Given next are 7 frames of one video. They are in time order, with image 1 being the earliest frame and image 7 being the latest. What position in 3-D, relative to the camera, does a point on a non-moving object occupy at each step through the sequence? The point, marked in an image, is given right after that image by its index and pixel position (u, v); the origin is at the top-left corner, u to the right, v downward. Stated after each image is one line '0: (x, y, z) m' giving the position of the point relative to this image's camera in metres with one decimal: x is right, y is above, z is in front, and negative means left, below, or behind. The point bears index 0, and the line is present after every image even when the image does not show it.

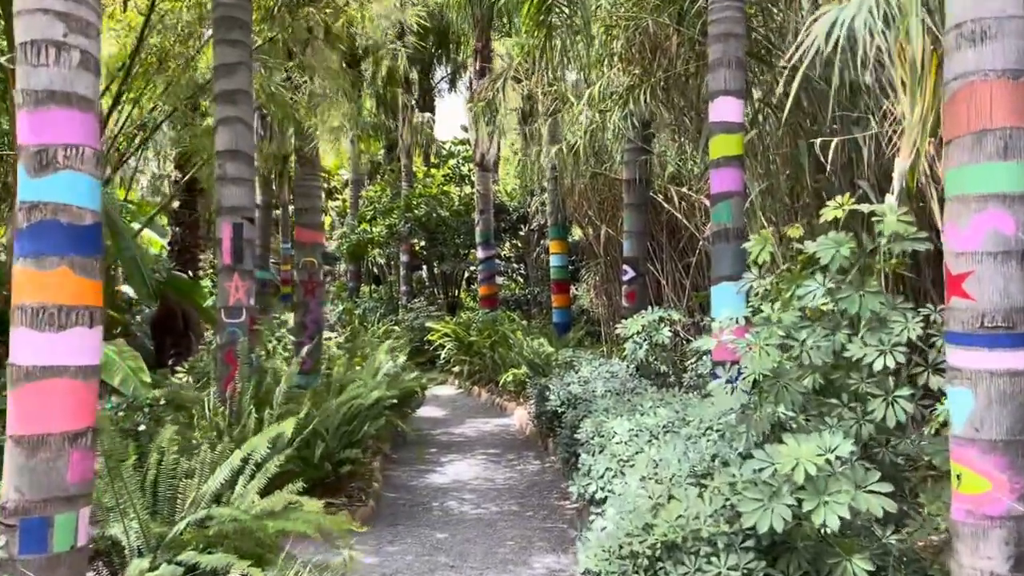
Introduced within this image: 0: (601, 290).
0: (+0.7, 0.0, +7.0) m
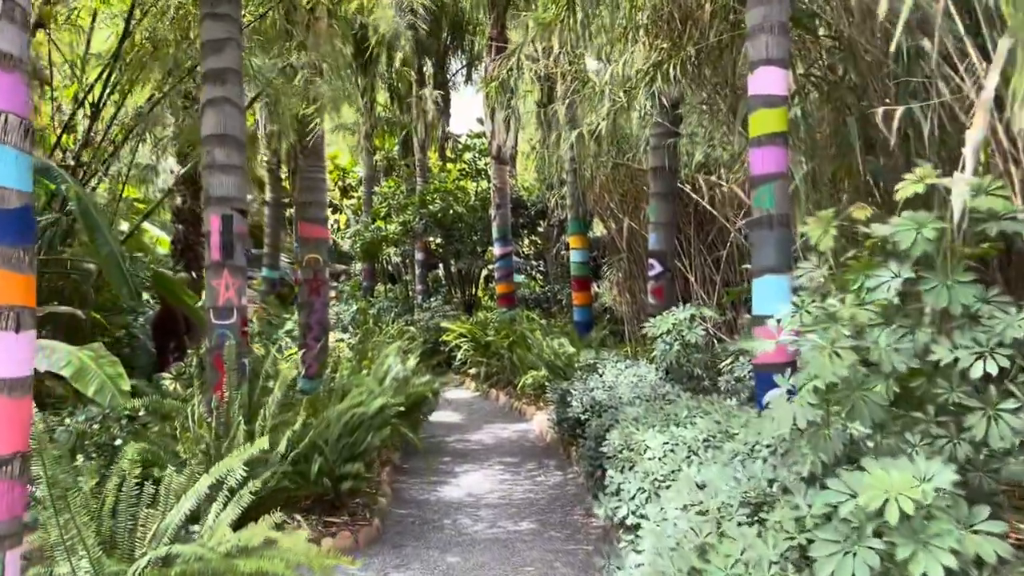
0: (+0.9, 0.0, +6.7) m
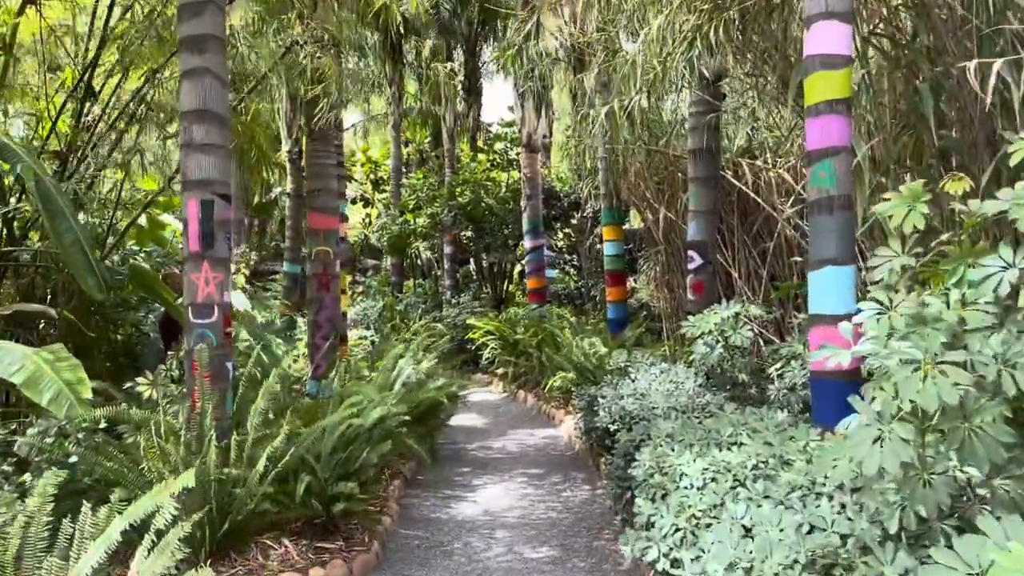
0: (+1.1, 0.0, +6.2) m
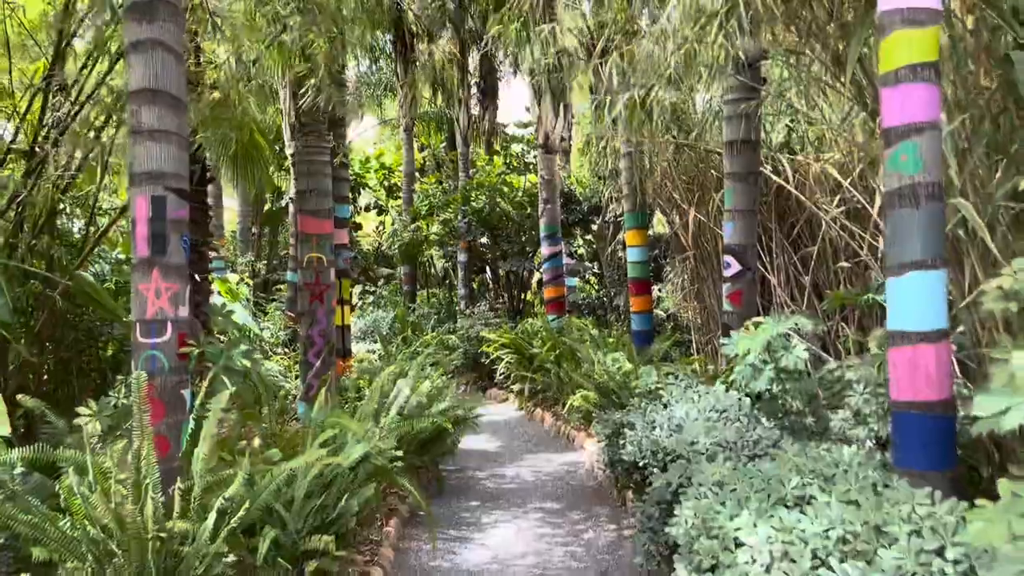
0: (+1.2, 0.0, +5.7) m
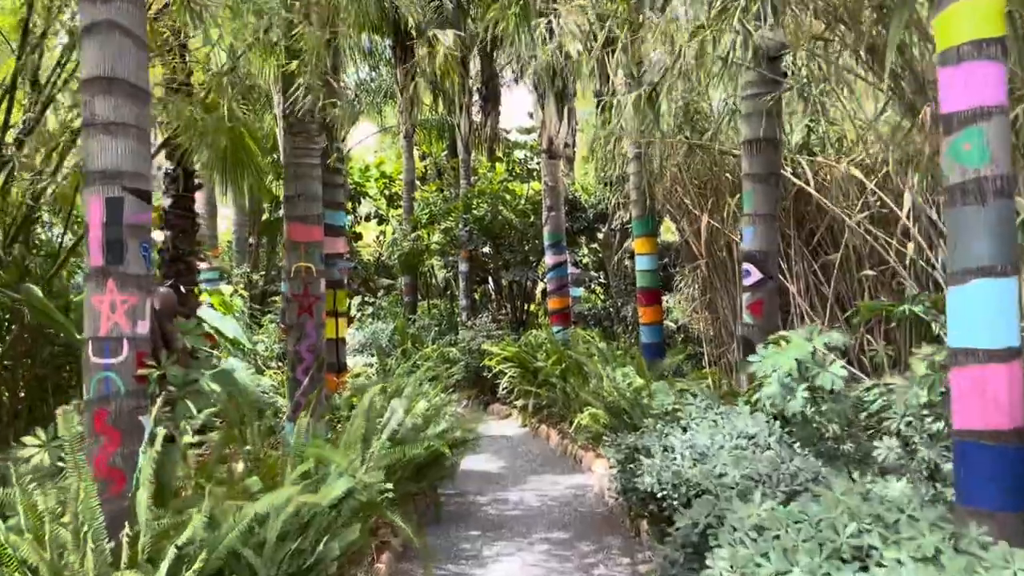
0: (+1.2, -0.1, +5.4) m
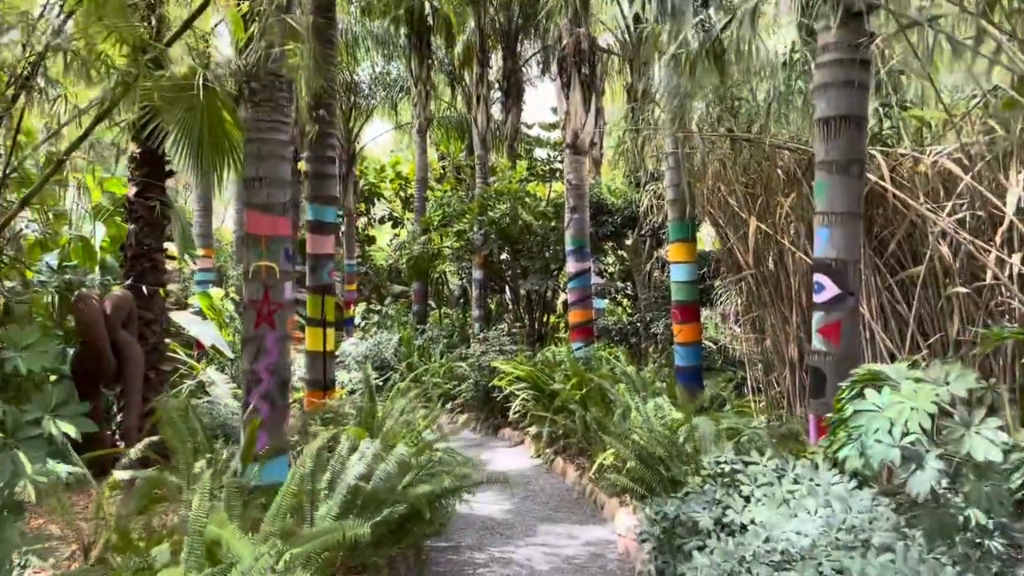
0: (+1.3, -0.2, +4.6) m
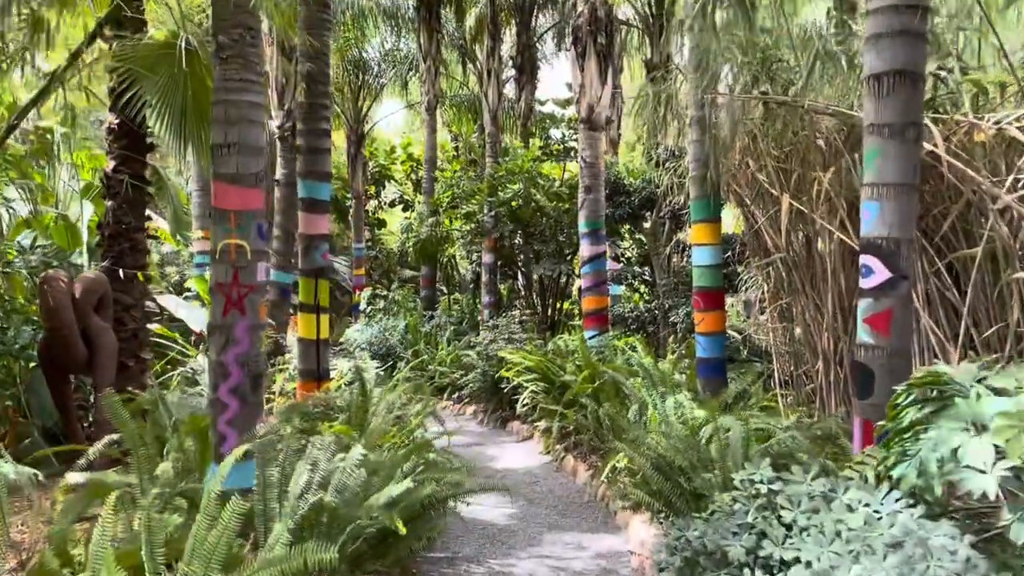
0: (+1.3, -0.1, +4.2) m
